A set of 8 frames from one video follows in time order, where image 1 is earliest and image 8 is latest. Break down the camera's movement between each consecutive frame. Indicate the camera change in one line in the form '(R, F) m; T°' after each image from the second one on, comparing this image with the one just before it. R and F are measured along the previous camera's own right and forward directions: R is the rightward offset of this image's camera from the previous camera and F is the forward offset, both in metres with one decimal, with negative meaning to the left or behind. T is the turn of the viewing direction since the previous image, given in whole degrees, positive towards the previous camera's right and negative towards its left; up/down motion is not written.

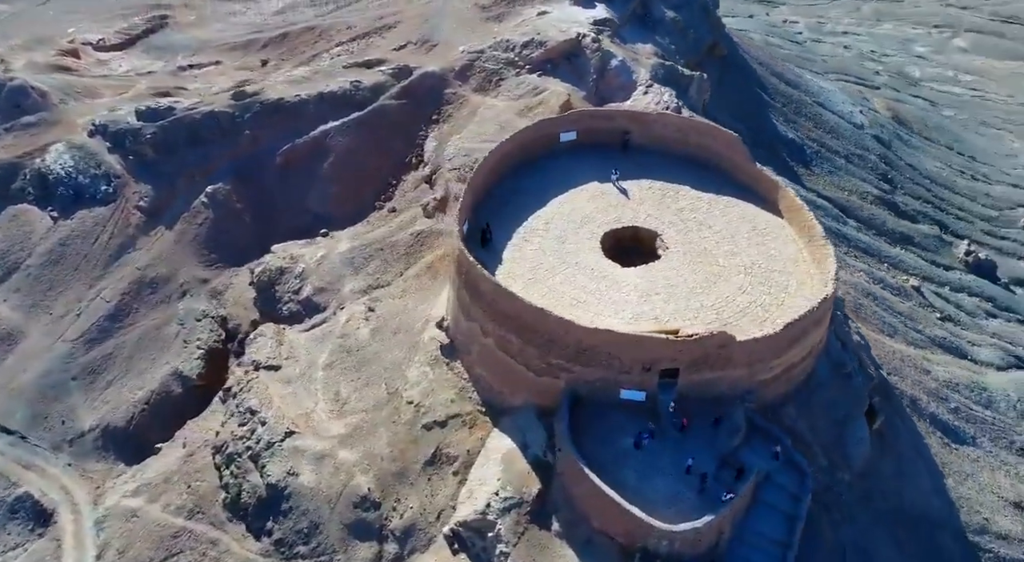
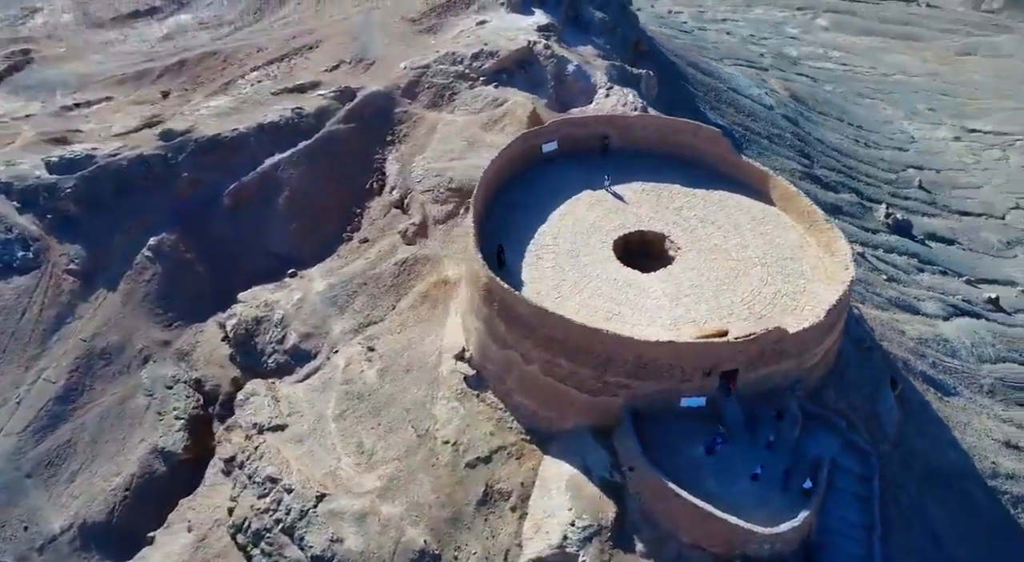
(-2.8, +0.7) m; +11°
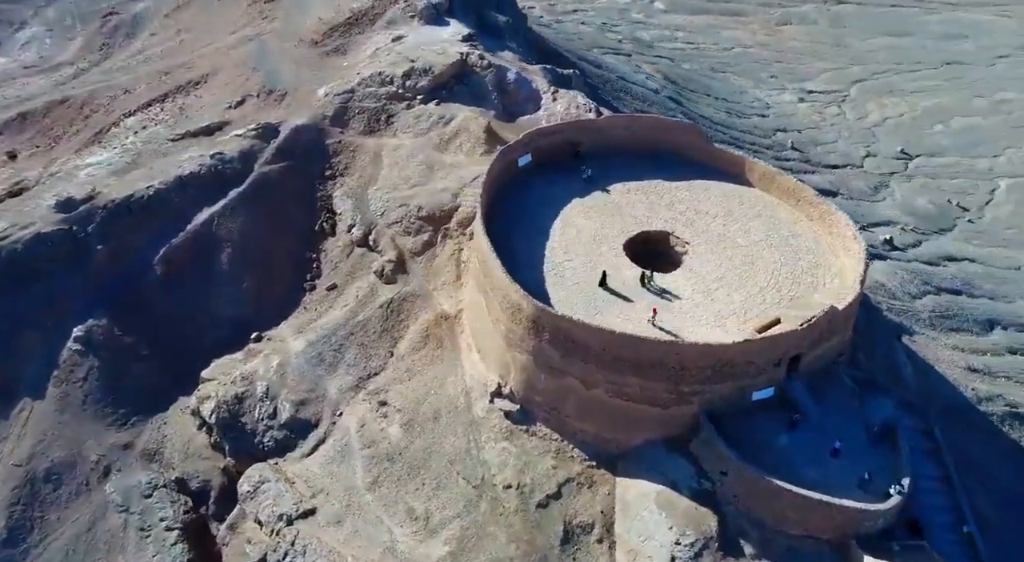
(-3.4, +1.2) m; +14°
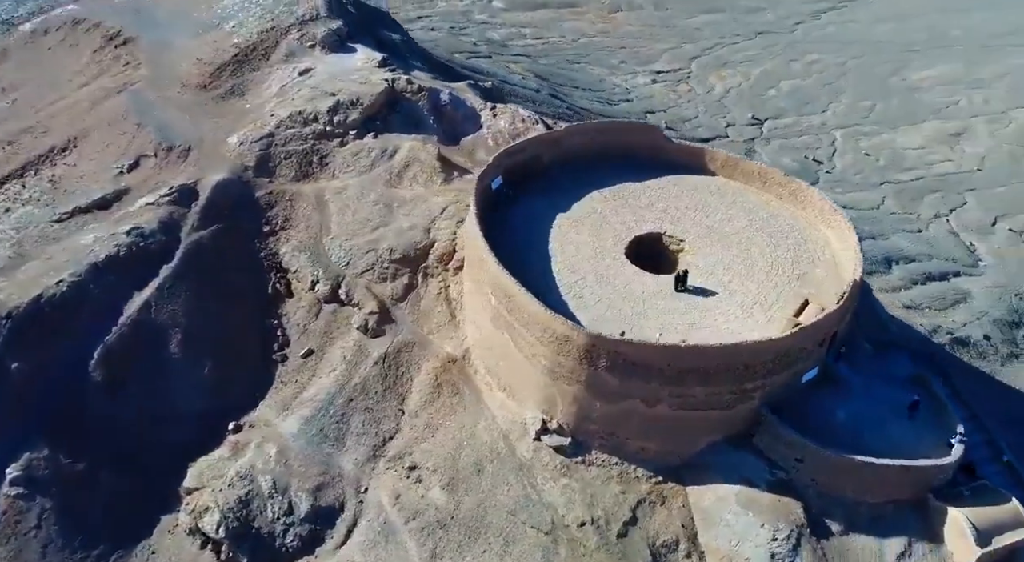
(-3.2, +1.1) m; +14°
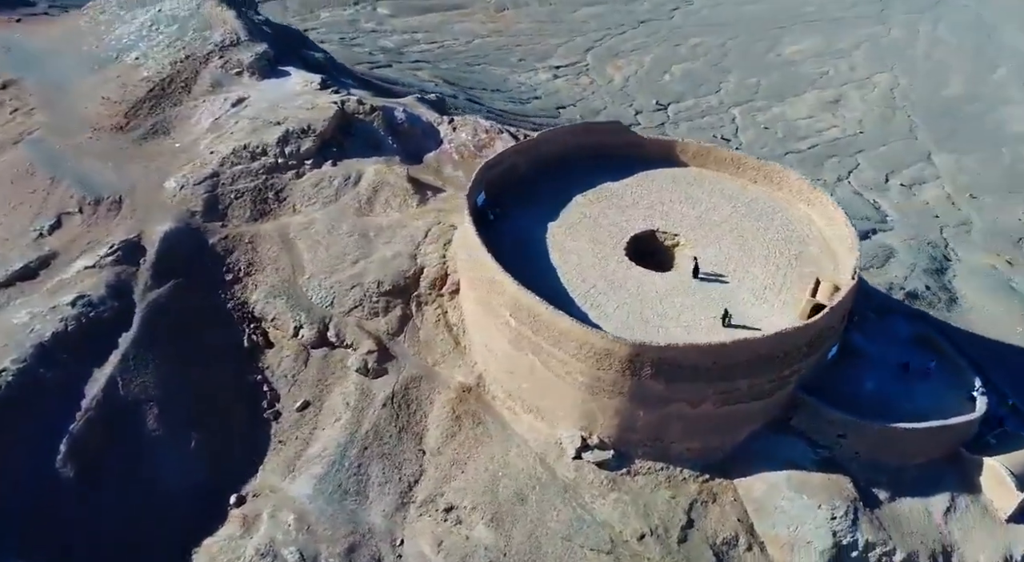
(-2.2, +0.7) m; +10°
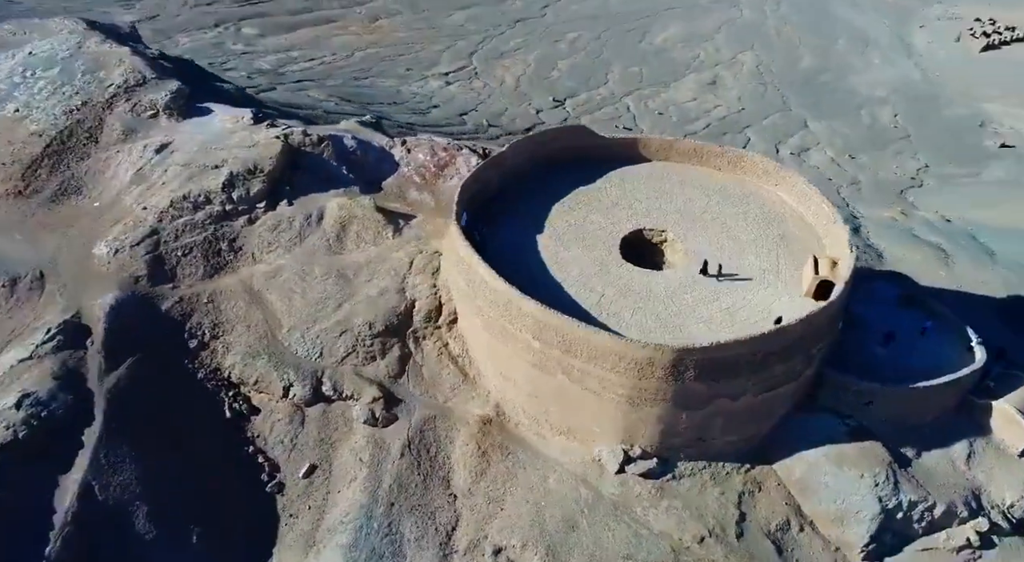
(-2.2, +0.7) m; +10°
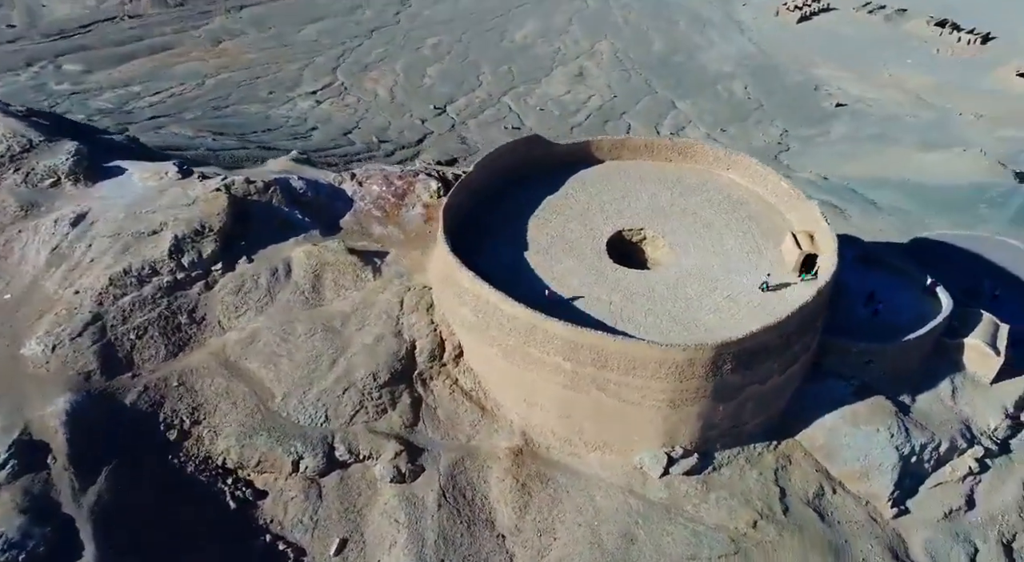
(-2.5, +0.7) m; +13°
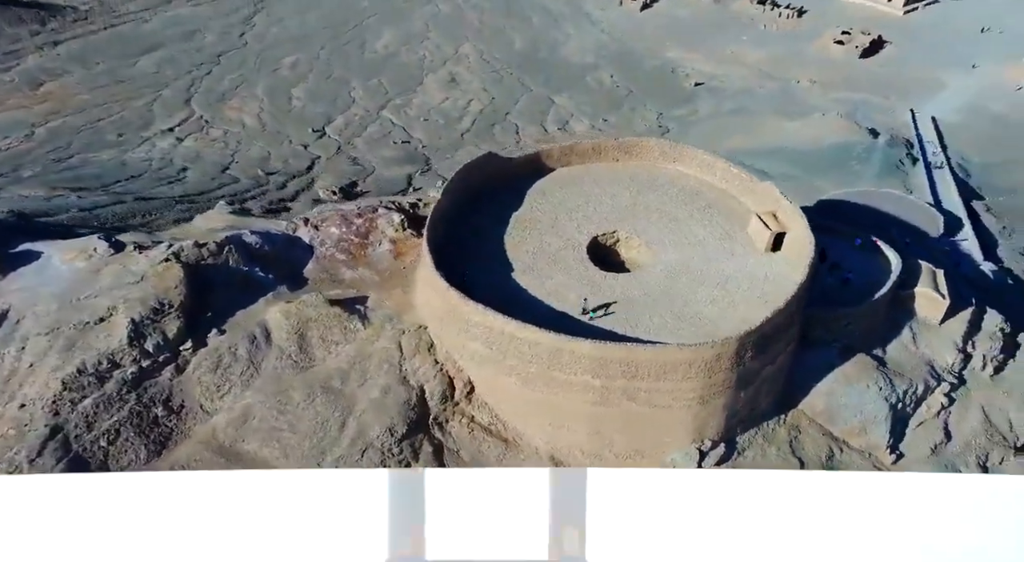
(-2.4, +0.7) m; +12°
